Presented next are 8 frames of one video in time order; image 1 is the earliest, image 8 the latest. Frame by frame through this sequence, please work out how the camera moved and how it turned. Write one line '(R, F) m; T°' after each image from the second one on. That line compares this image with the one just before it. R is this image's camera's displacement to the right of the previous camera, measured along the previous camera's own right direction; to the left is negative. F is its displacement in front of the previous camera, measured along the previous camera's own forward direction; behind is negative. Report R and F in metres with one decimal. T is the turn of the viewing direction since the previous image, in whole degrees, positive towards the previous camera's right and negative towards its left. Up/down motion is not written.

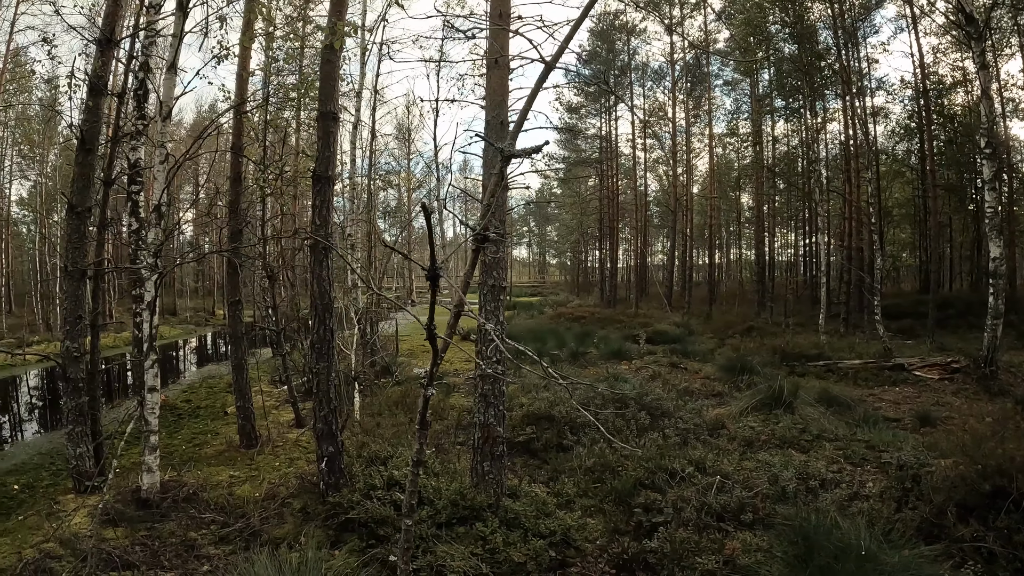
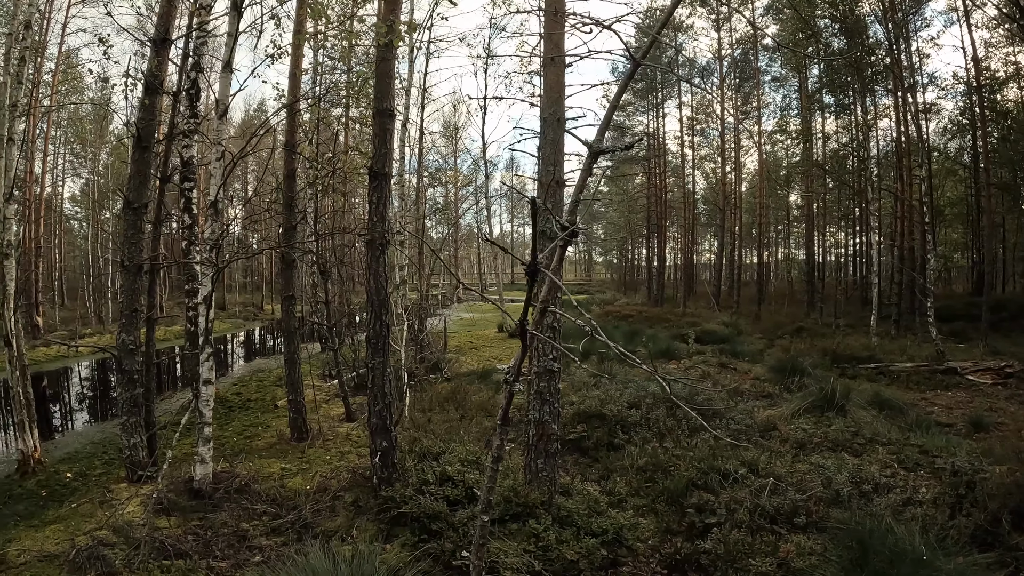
(-0.4, 0.0) m; -1°
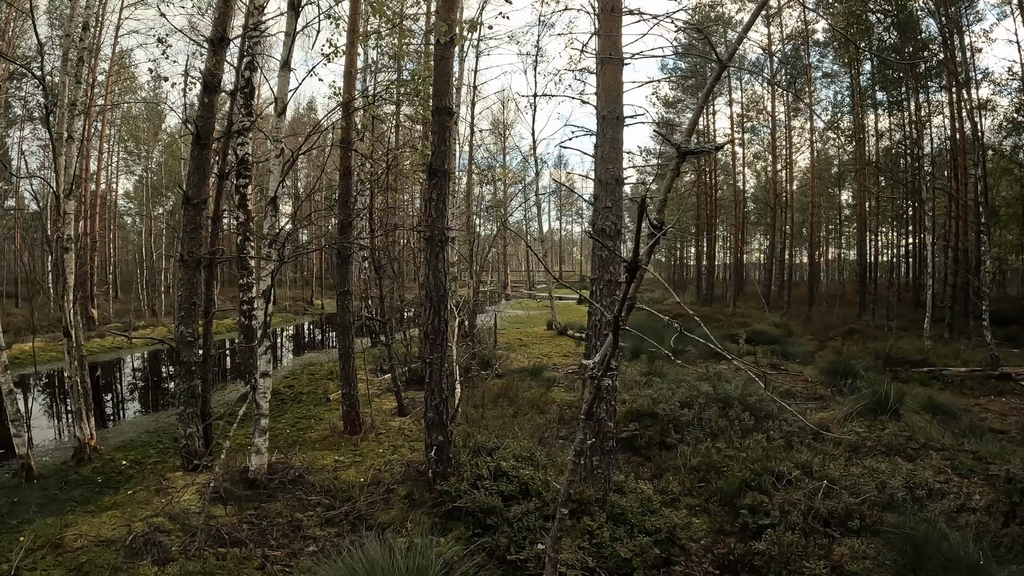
(-0.4, 0.0) m; -1°
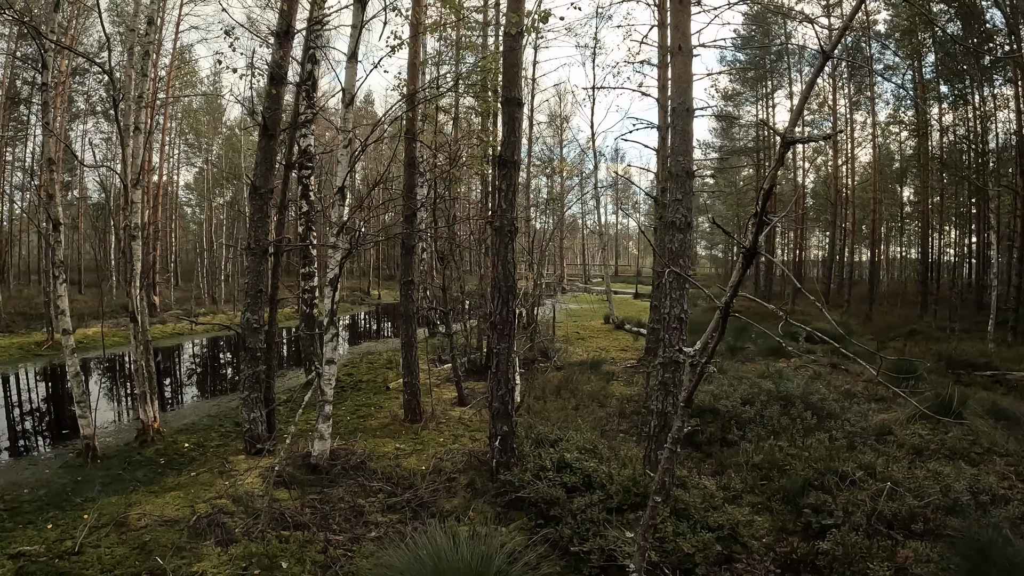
(-0.5, 0.0) m; -2°
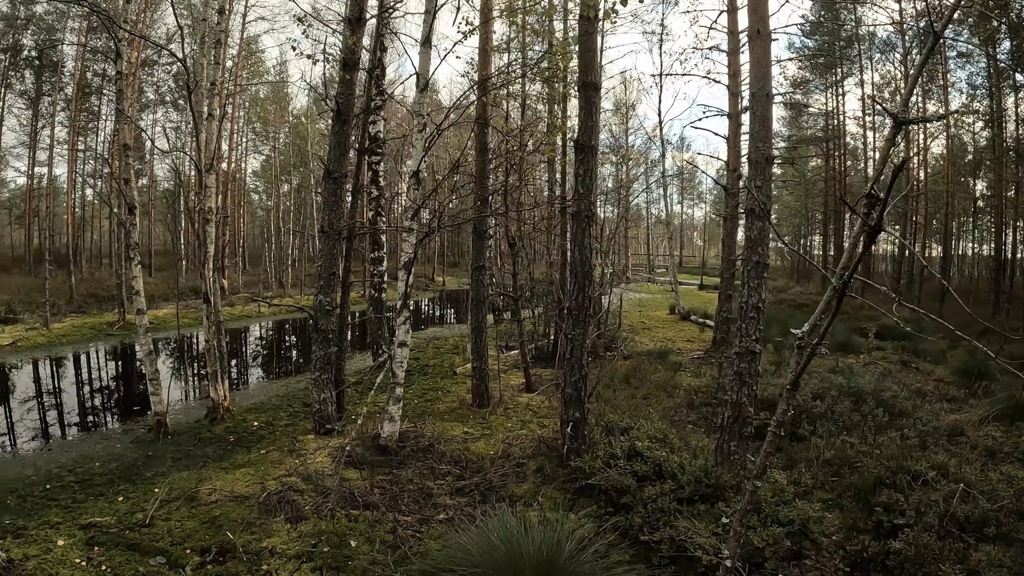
(-0.6, 0.0) m; -2°
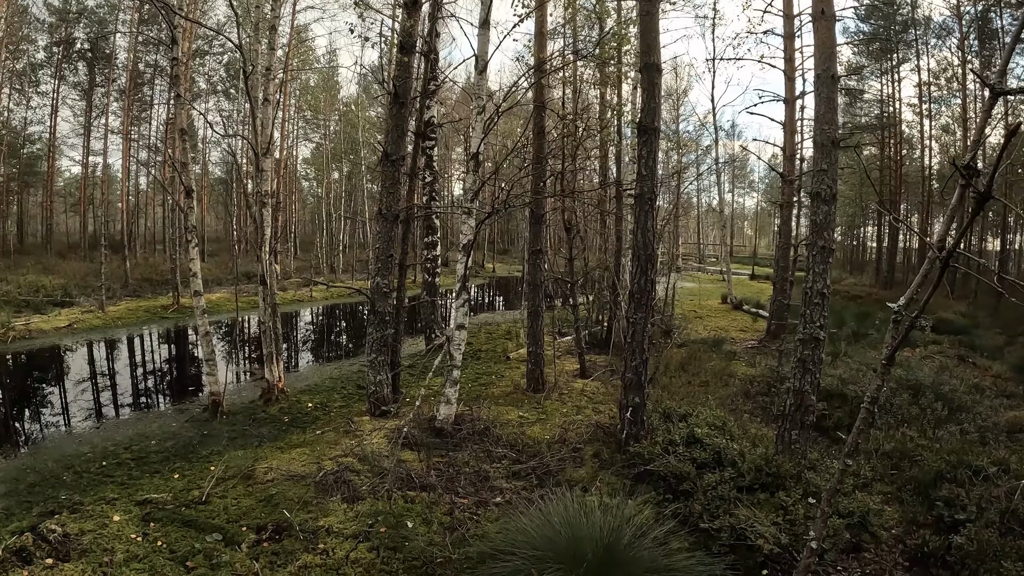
(-0.5, -0.1) m; -1°
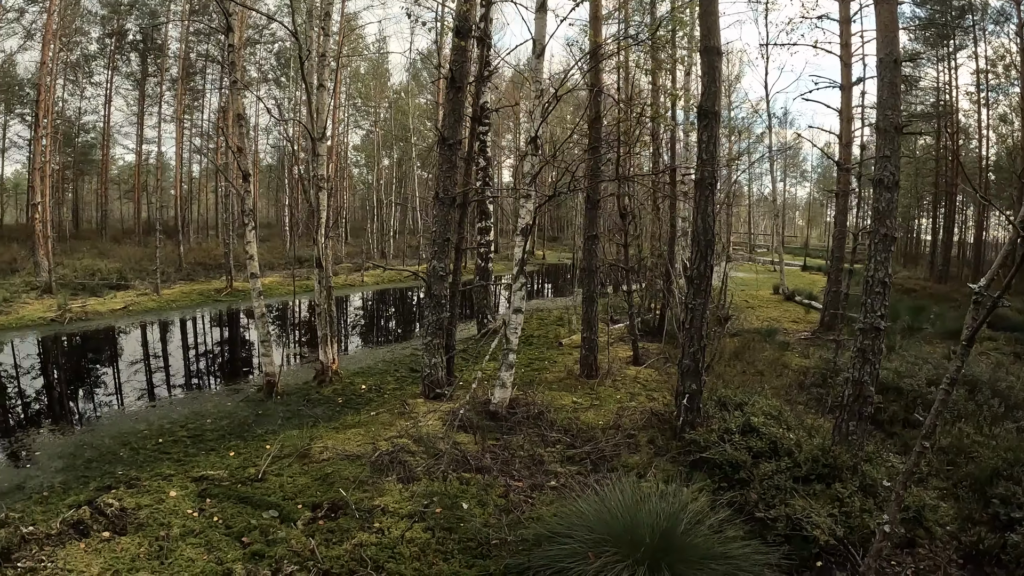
(-0.5, -0.1) m; -1°
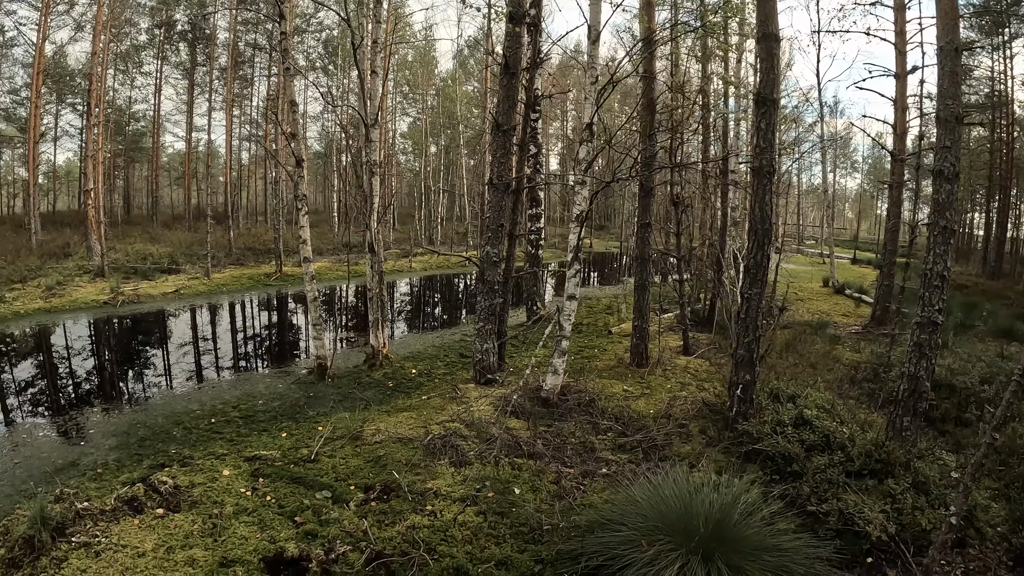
(-0.5, -0.1) m; -1°
